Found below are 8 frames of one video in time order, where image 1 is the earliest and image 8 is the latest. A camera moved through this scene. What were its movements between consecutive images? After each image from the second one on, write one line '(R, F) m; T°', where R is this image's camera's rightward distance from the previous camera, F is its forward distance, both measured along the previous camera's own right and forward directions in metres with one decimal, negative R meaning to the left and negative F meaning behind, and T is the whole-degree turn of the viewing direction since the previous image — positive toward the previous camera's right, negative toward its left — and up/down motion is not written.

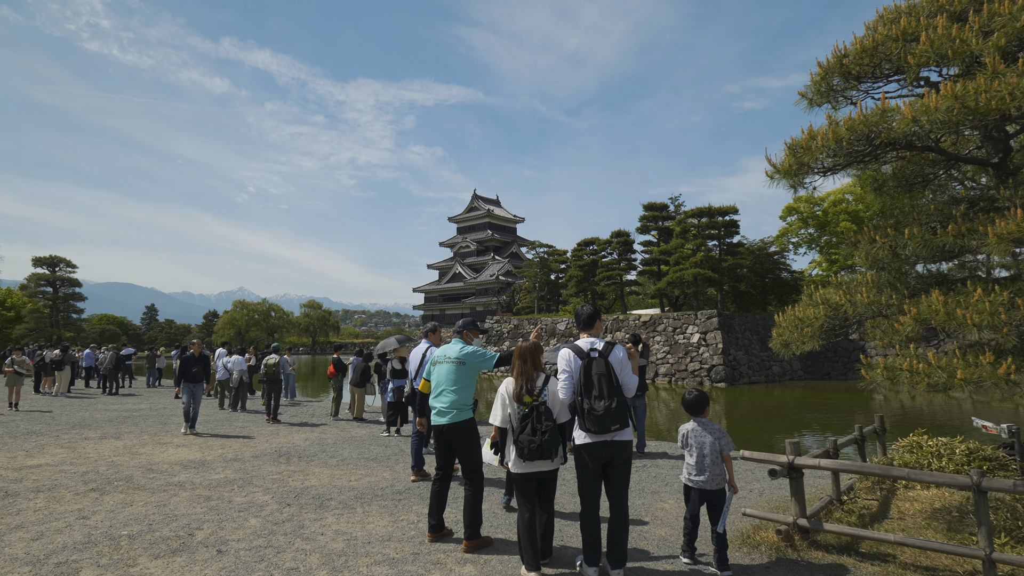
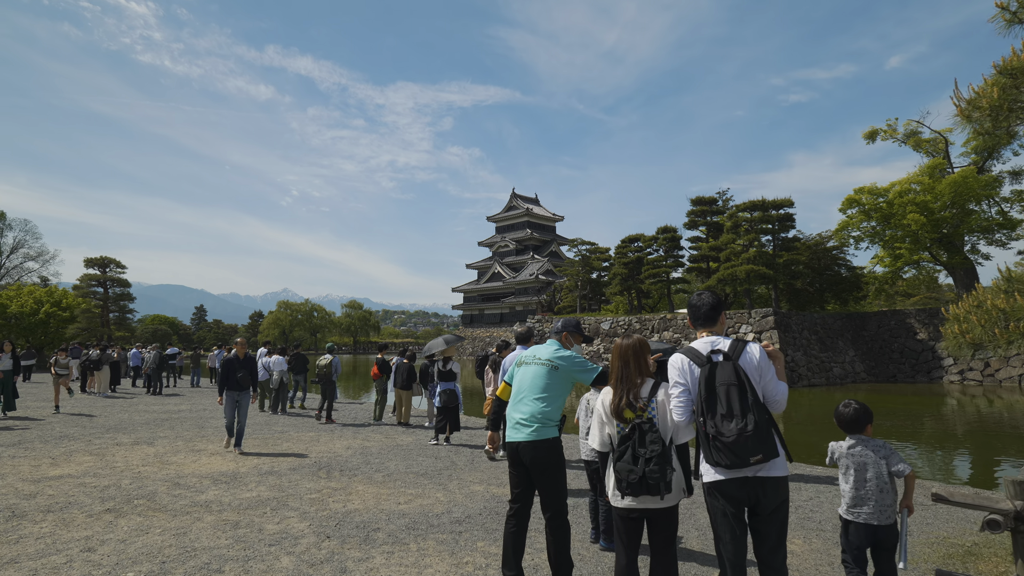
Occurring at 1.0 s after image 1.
(-0.4, +1.1) m; -4°
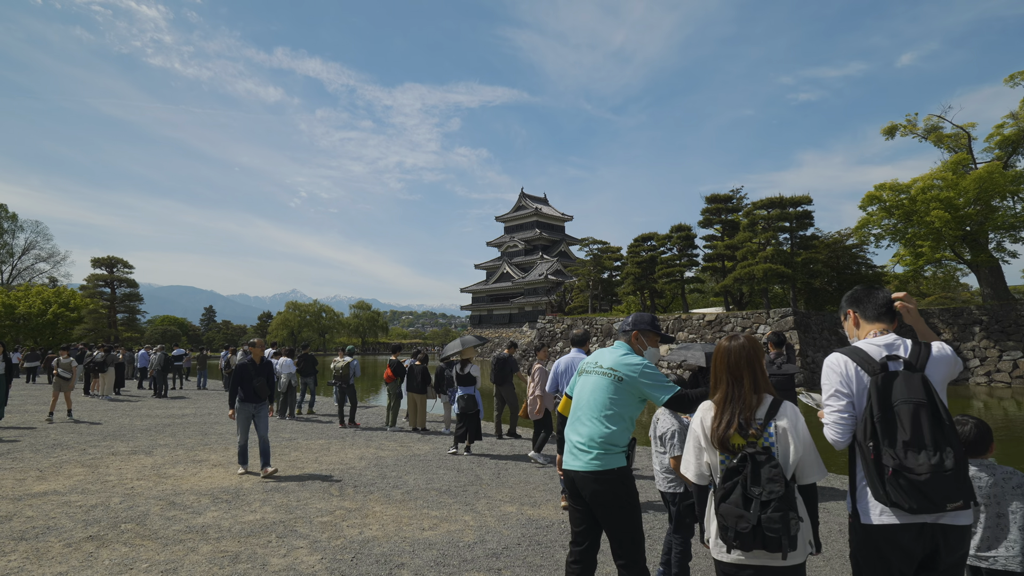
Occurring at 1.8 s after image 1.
(-0.3, +0.7) m; -1°
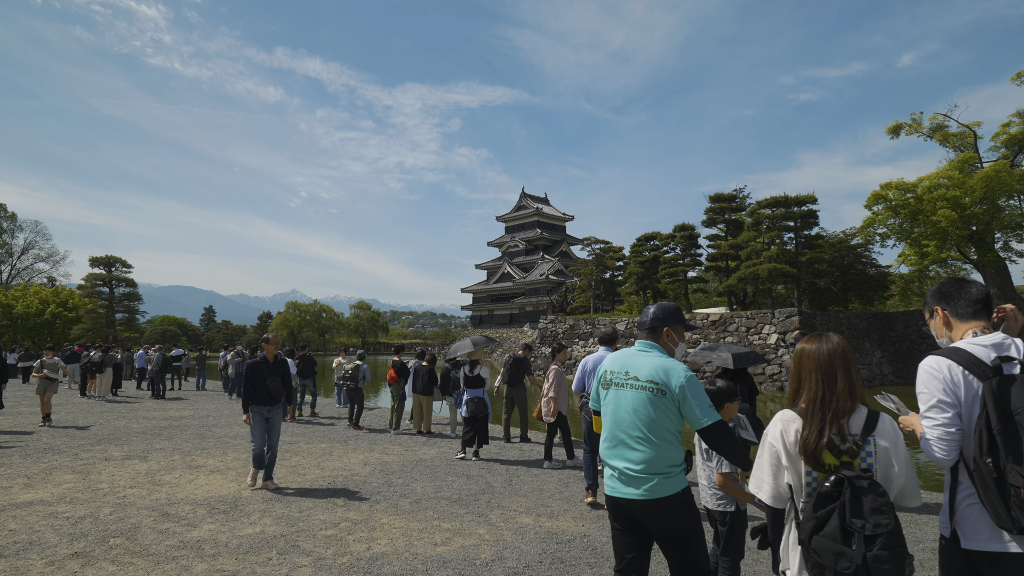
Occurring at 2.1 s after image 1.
(-0.2, +0.3) m; 0°
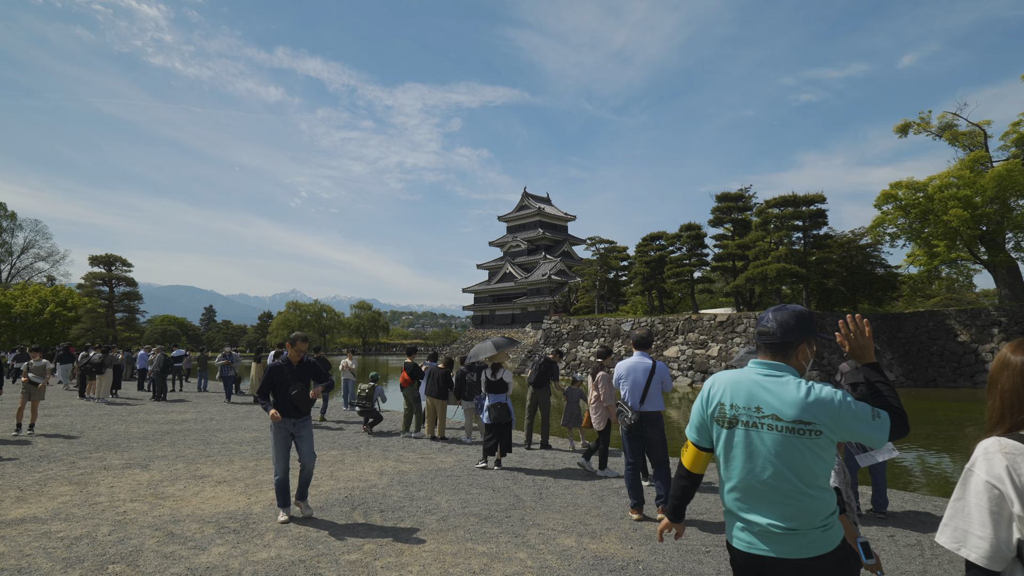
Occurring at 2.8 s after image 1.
(-0.4, +0.5) m; 0°
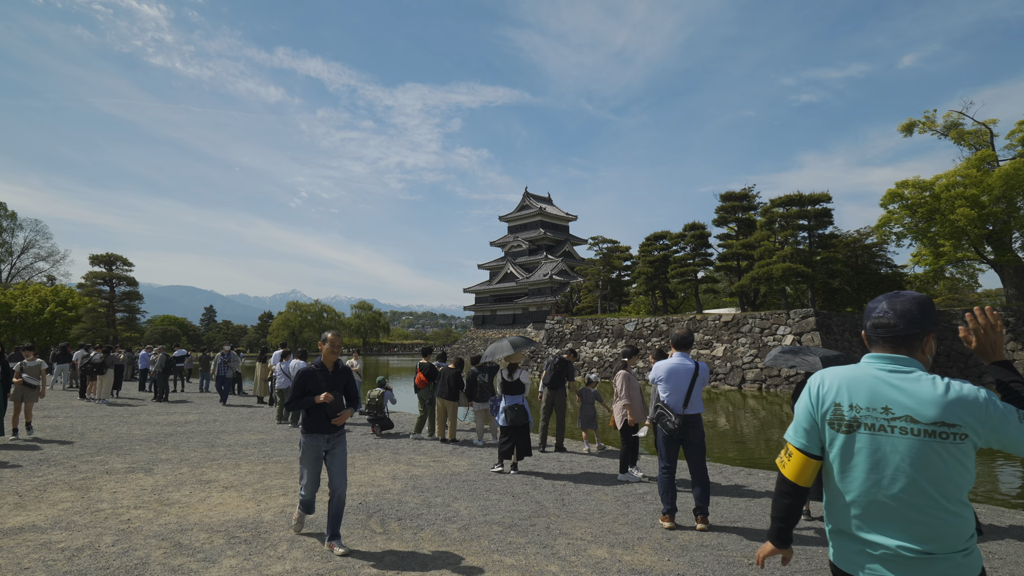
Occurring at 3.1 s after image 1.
(-0.2, +0.3) m; 0°
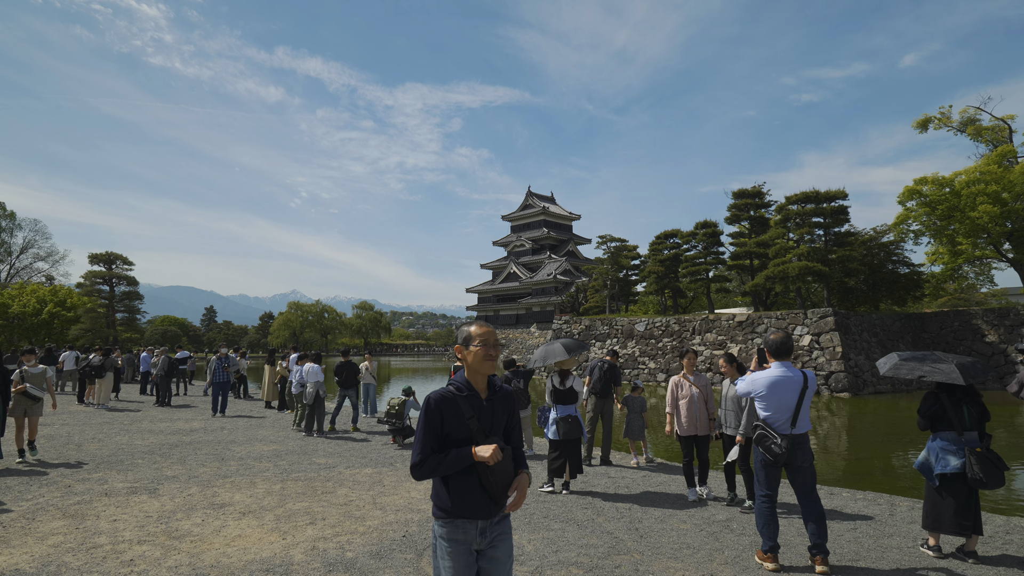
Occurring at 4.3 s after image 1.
(-0.7, +0.9) m; 0°
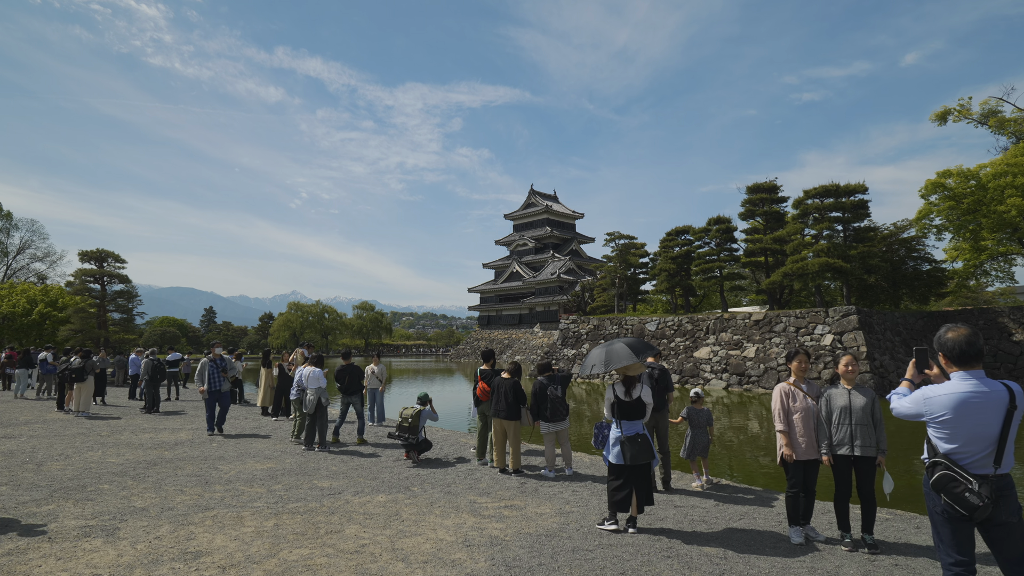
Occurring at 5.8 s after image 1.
(-0.5, +1.3) m; 0°
